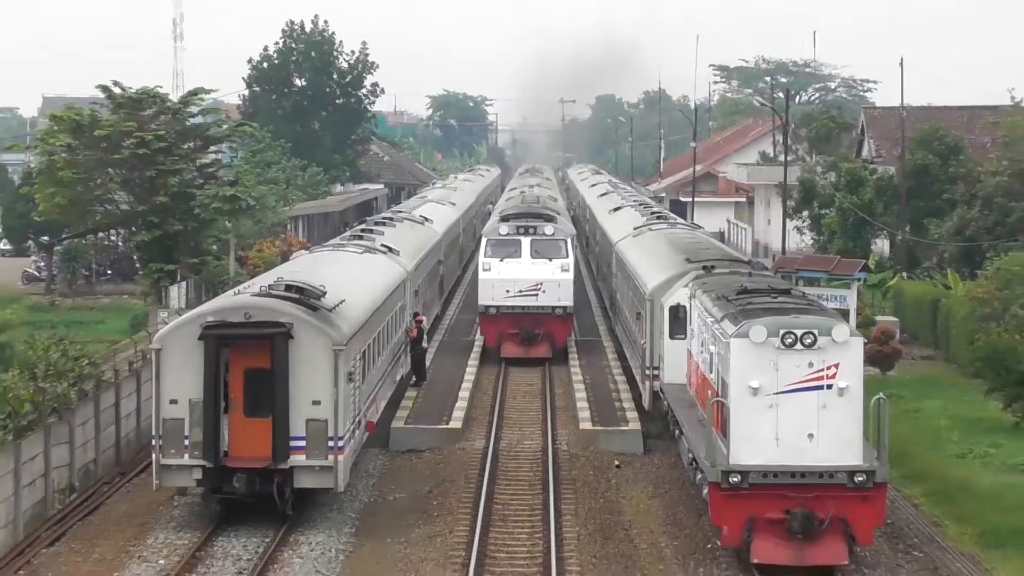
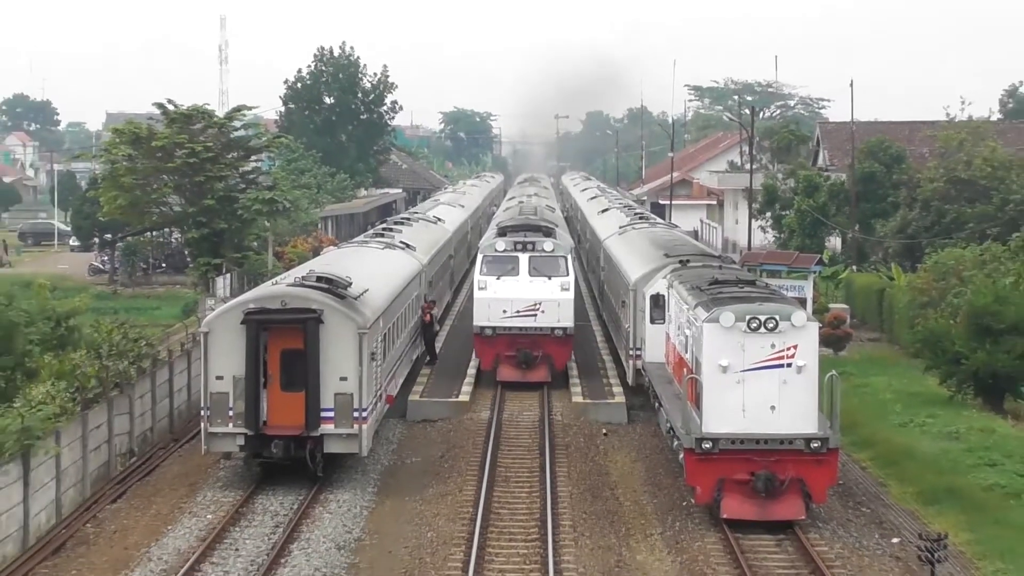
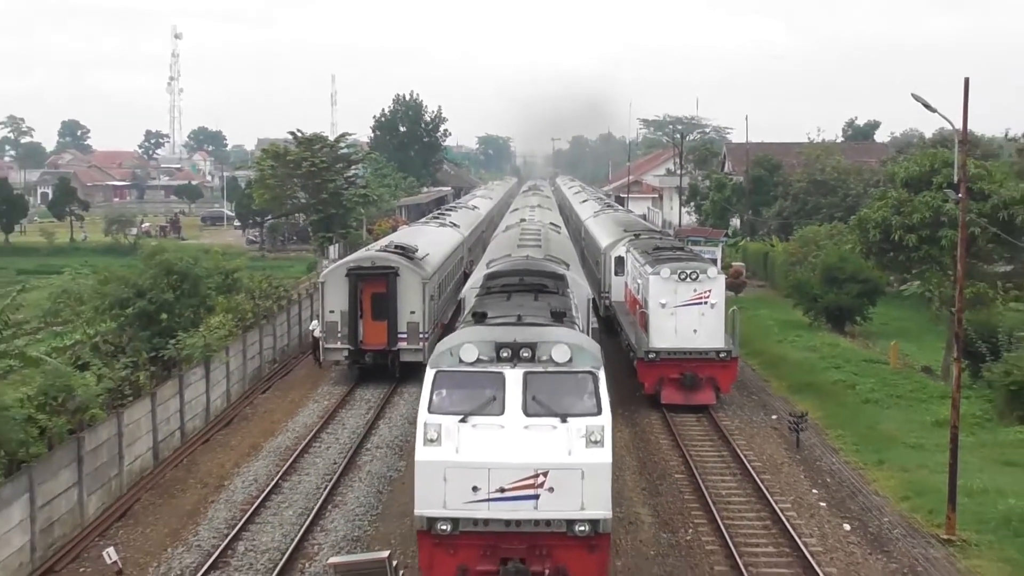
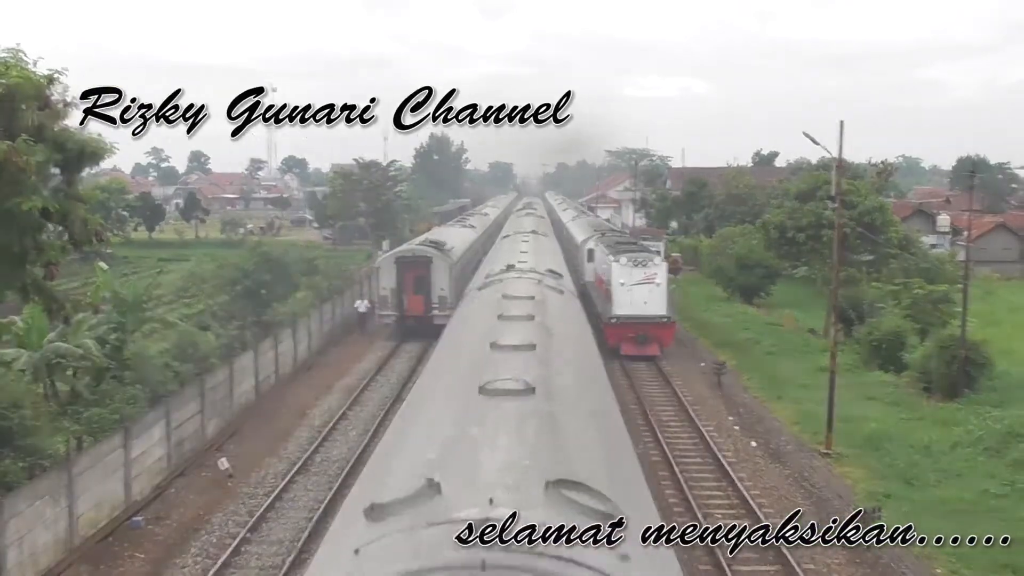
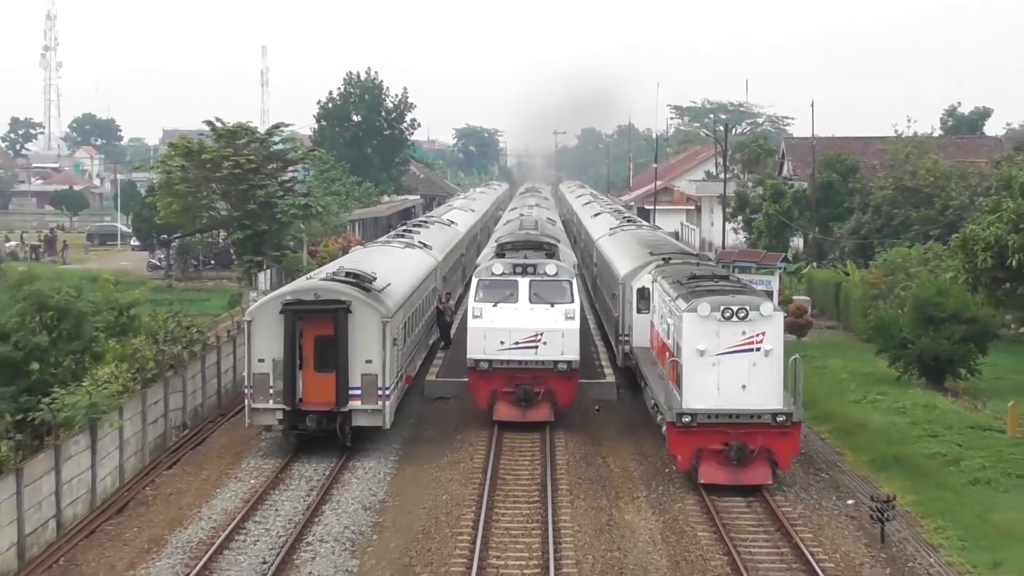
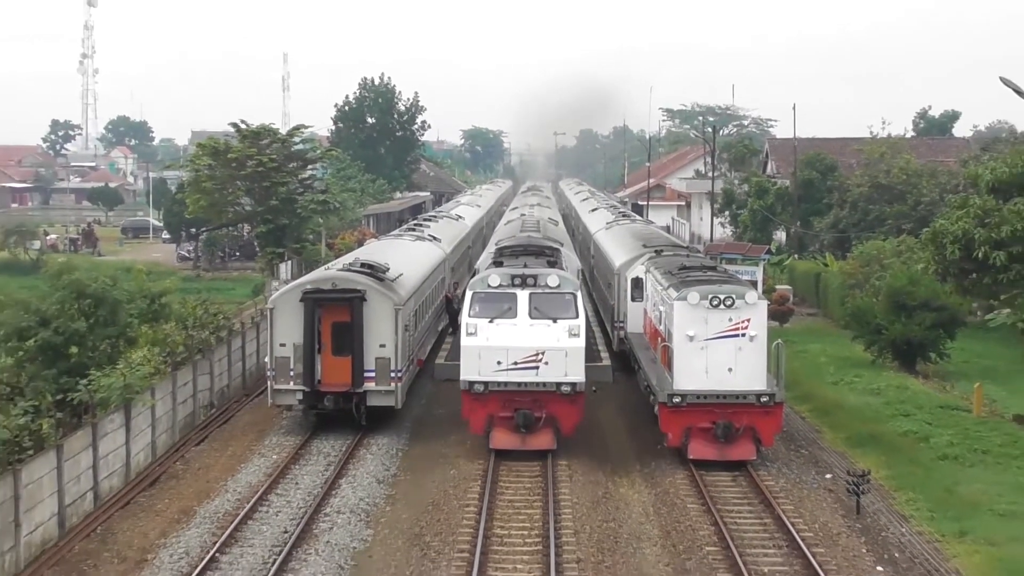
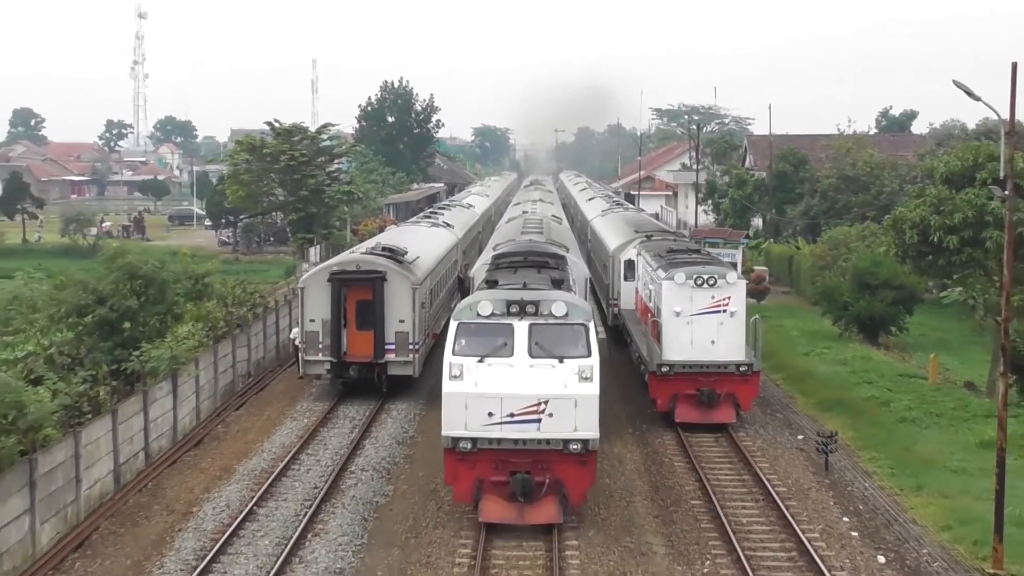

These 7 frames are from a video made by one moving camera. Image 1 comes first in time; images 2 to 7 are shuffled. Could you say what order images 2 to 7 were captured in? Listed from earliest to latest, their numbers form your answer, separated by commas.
2, 5, 6, 7, 3, 4
